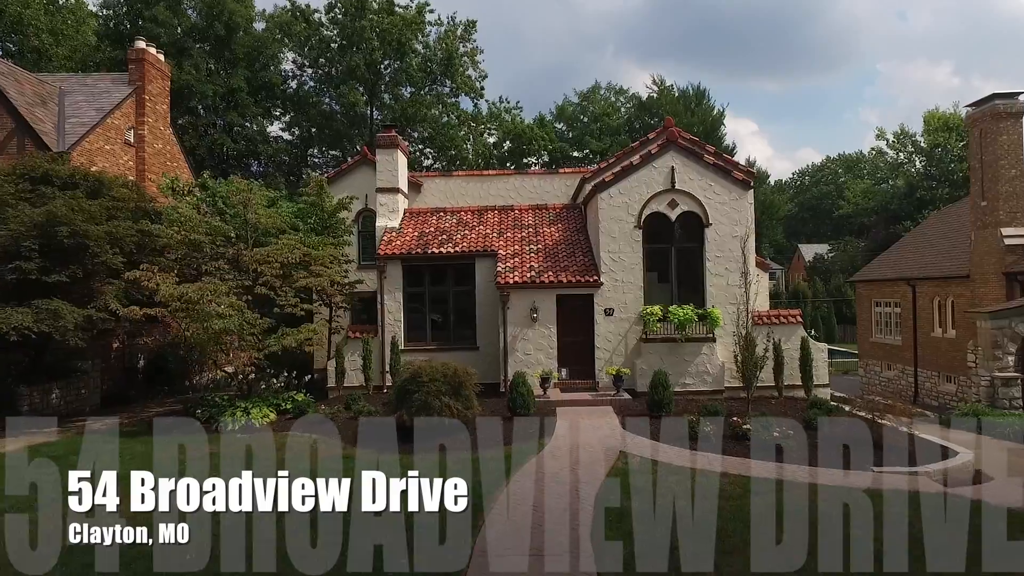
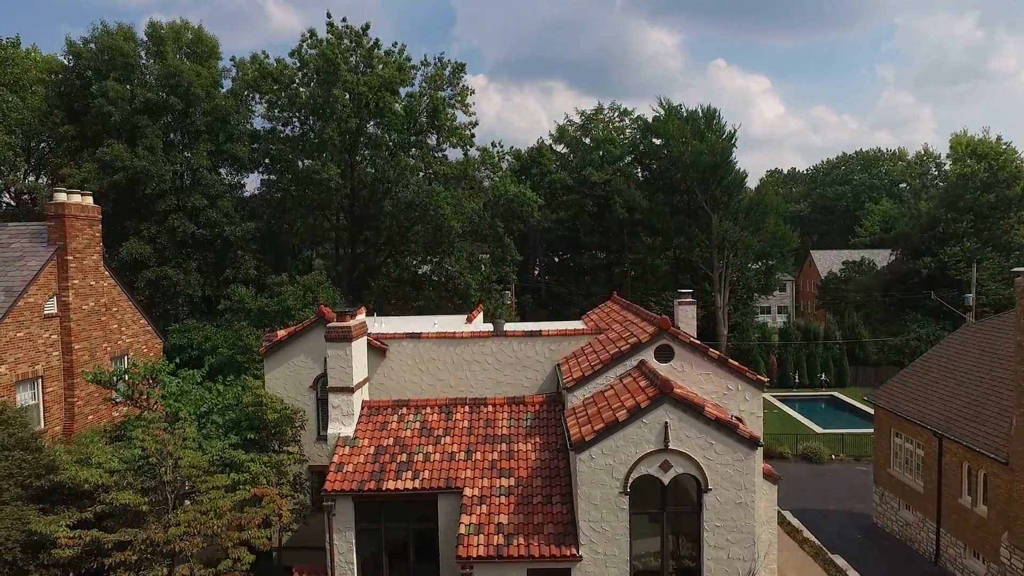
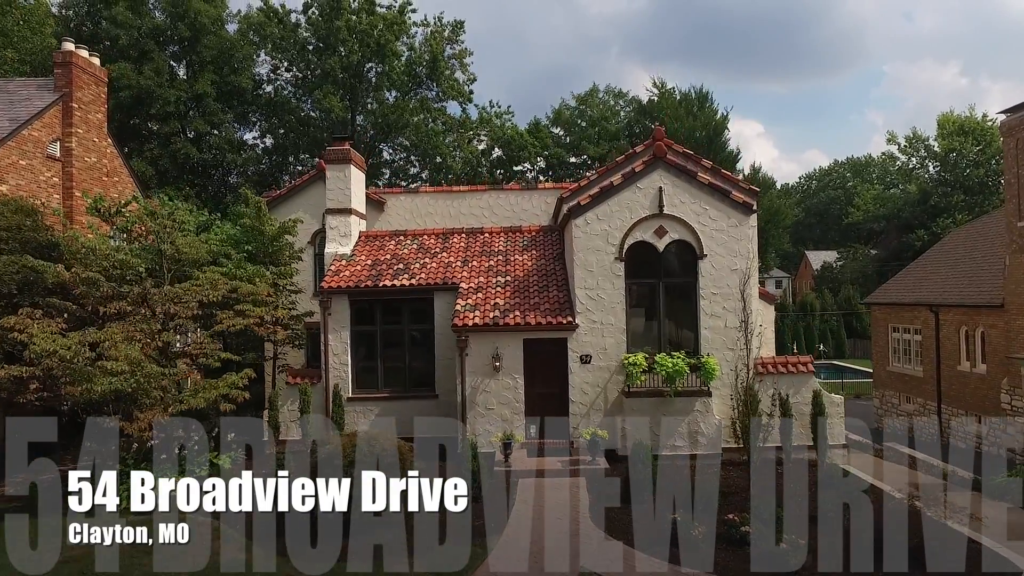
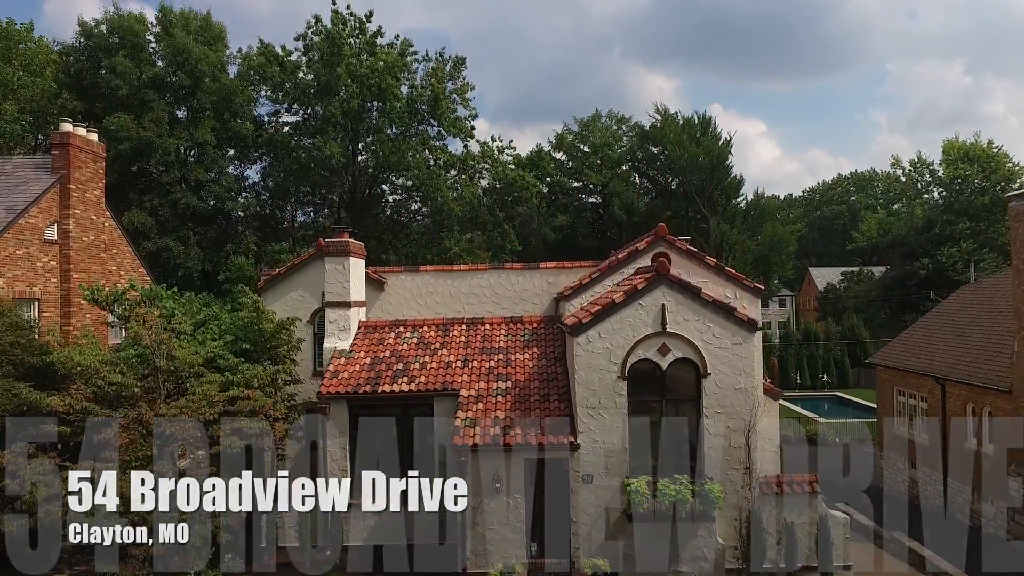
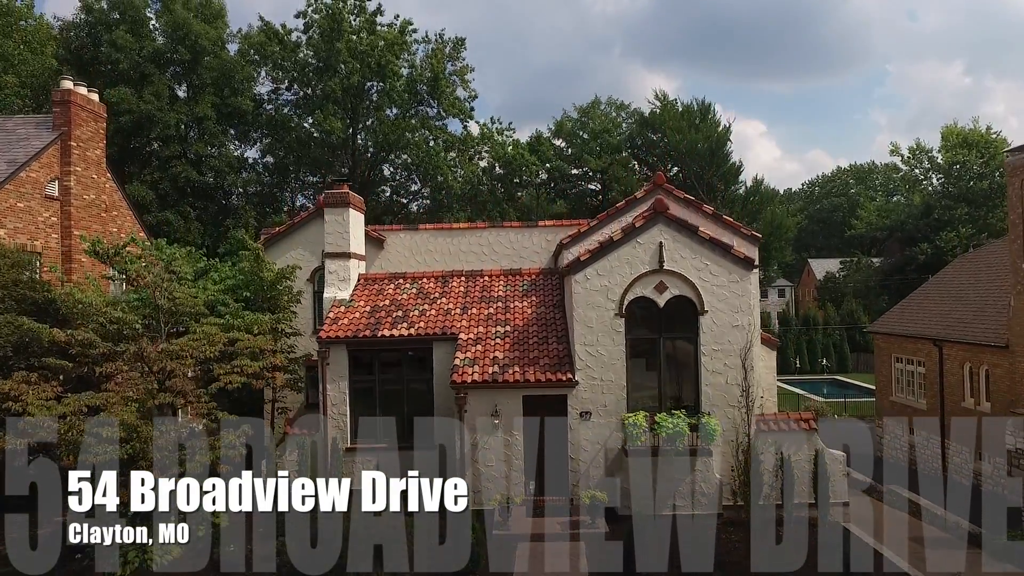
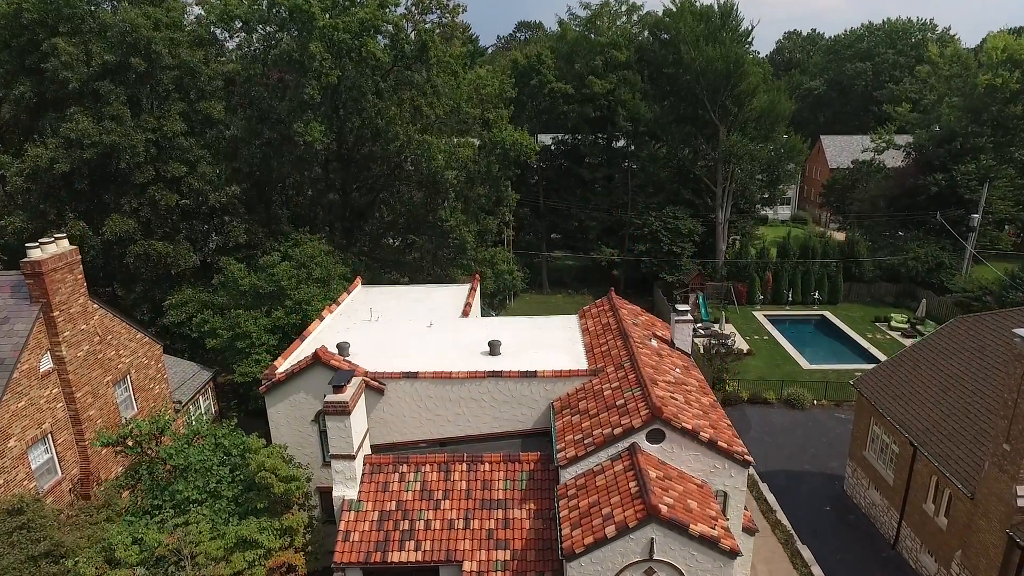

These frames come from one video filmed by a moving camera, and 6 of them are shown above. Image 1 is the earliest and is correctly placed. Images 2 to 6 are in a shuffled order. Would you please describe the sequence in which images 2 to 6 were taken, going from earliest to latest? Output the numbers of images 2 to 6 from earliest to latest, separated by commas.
3, 5, 4, 2, 6
